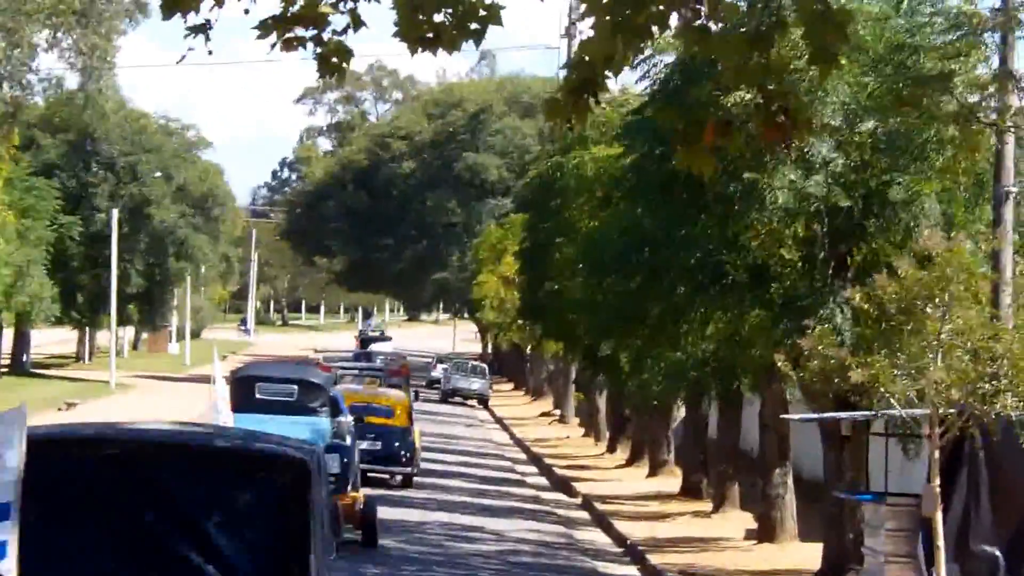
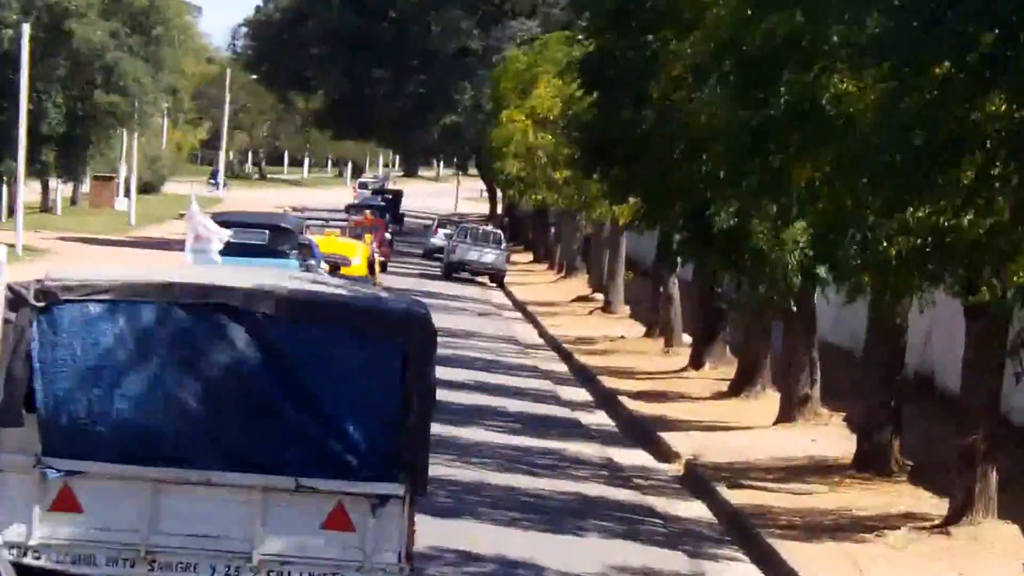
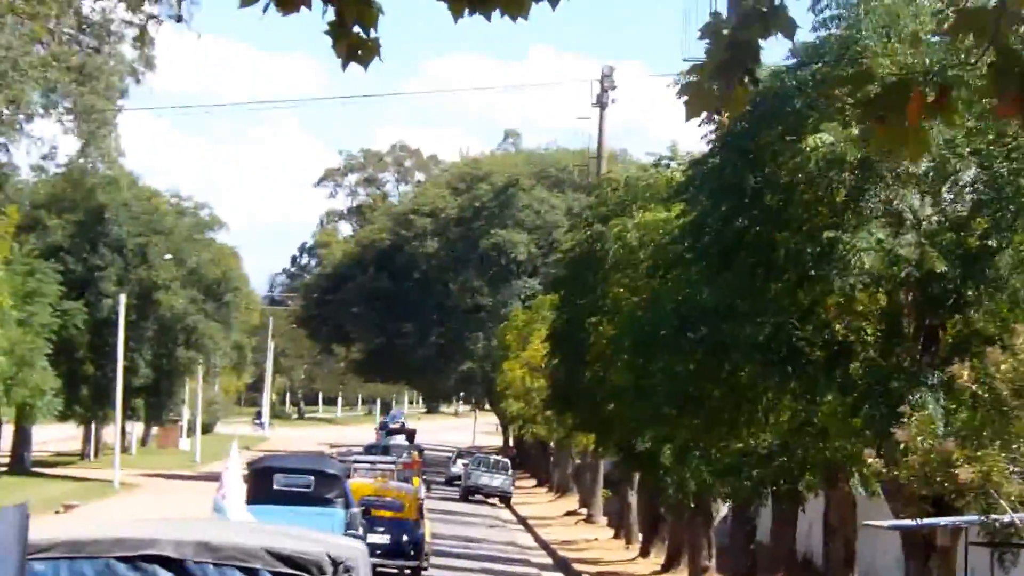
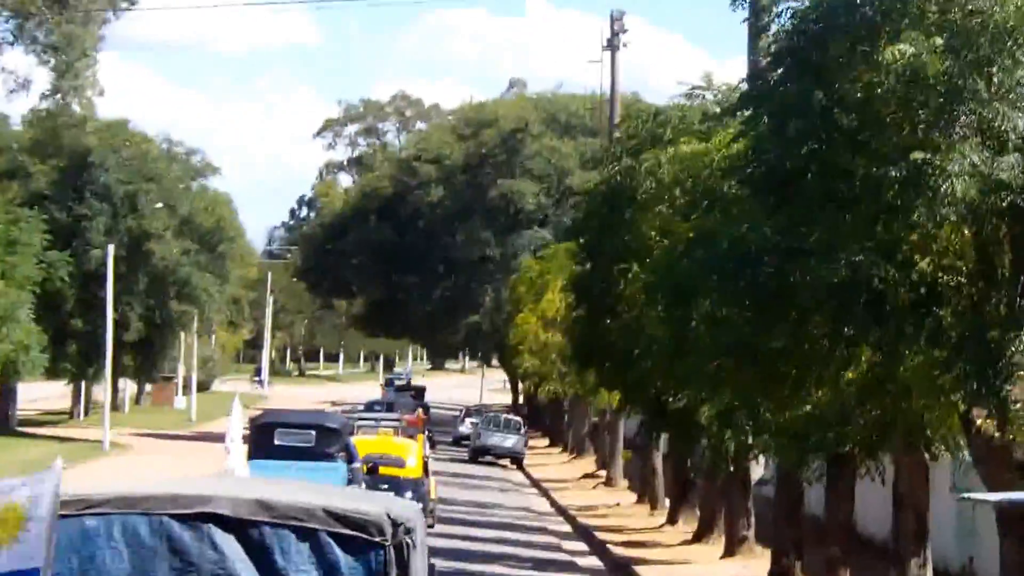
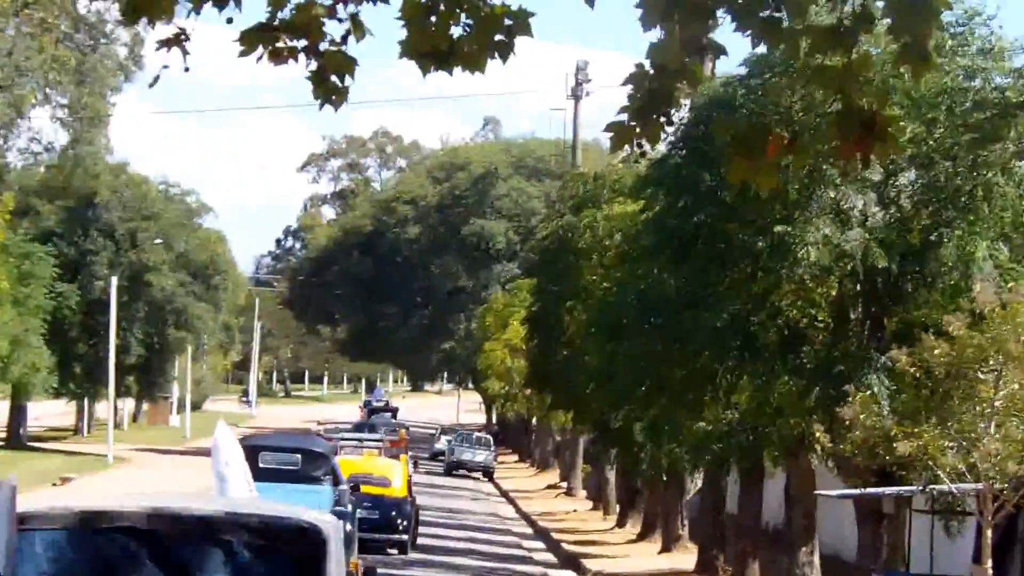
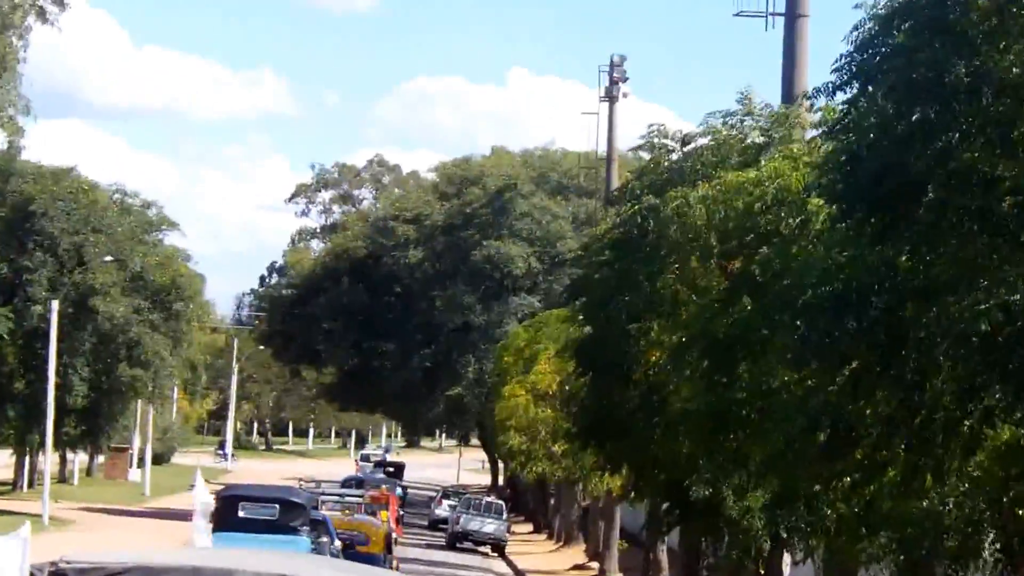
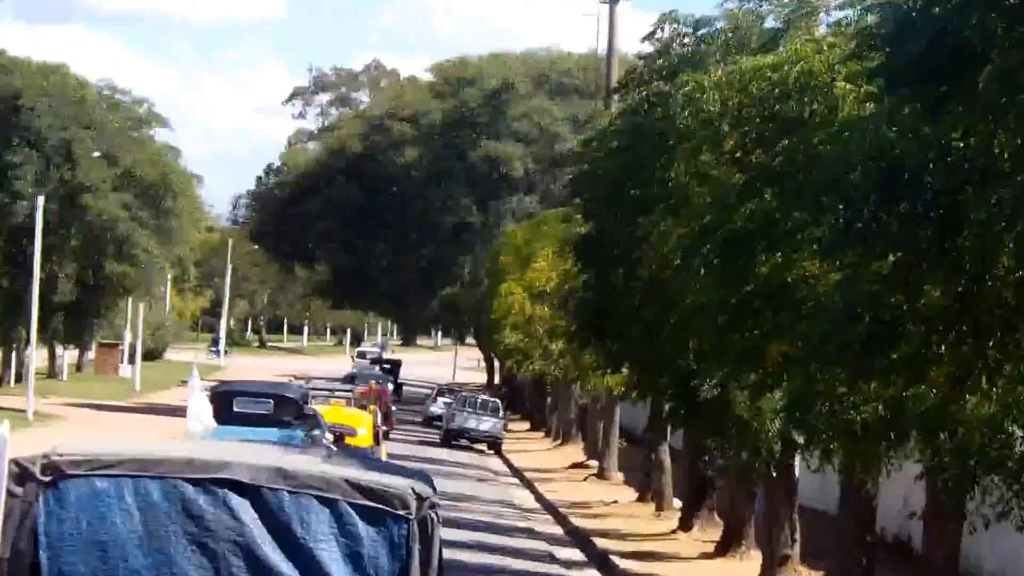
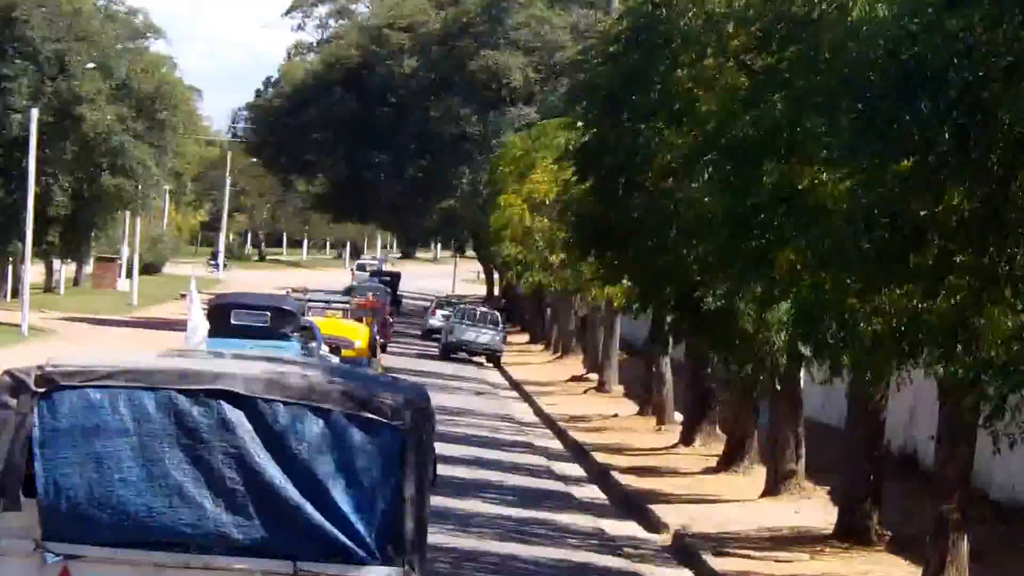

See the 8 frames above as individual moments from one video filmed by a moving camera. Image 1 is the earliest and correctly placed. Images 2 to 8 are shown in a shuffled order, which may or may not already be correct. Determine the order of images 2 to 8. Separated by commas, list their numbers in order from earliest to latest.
5, 3, 4, 6, 7, 8, 2
